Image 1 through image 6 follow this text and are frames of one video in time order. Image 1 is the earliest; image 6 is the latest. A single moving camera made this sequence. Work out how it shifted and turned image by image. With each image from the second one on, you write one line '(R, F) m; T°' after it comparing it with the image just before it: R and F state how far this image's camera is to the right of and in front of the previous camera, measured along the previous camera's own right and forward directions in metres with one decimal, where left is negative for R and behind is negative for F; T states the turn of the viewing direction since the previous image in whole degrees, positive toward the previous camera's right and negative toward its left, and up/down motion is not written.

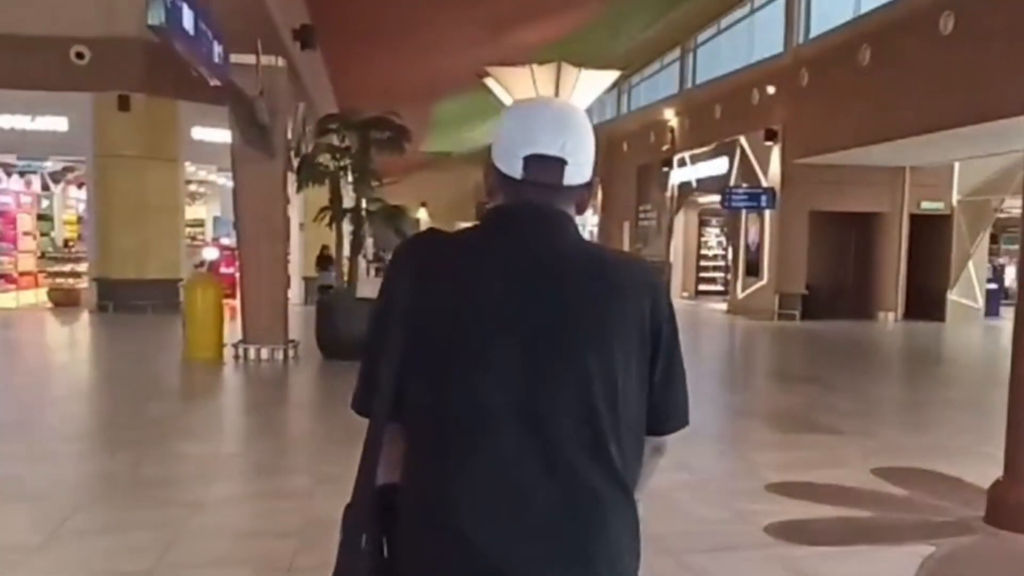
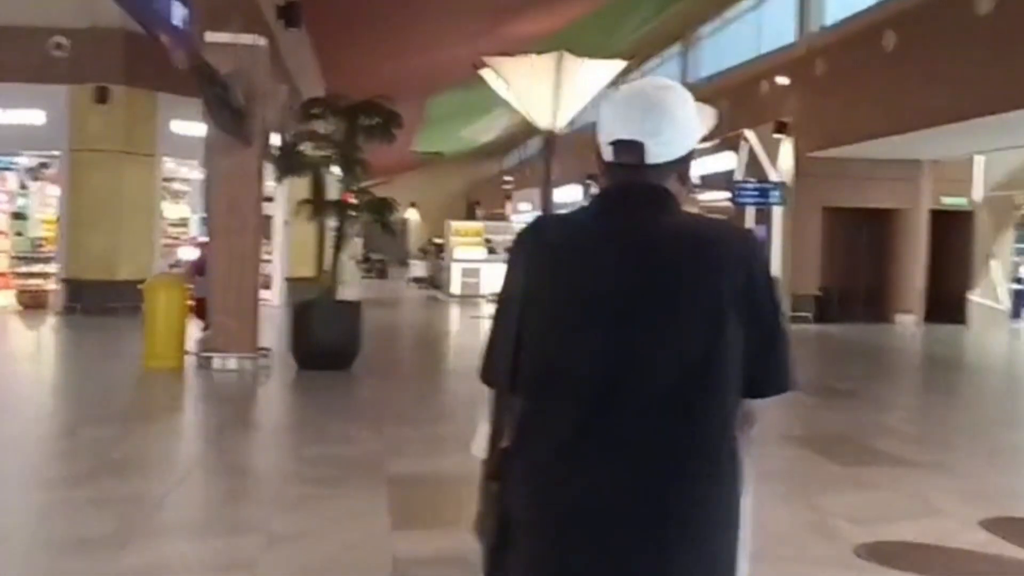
(-0.1, +0.7) m; 0°
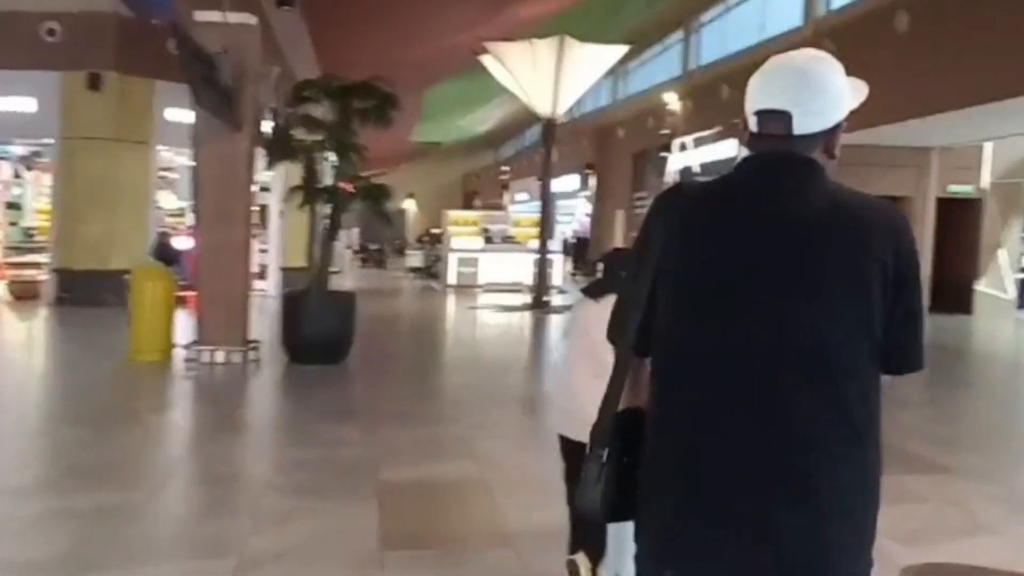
(0.0, +0.3) m; 0°
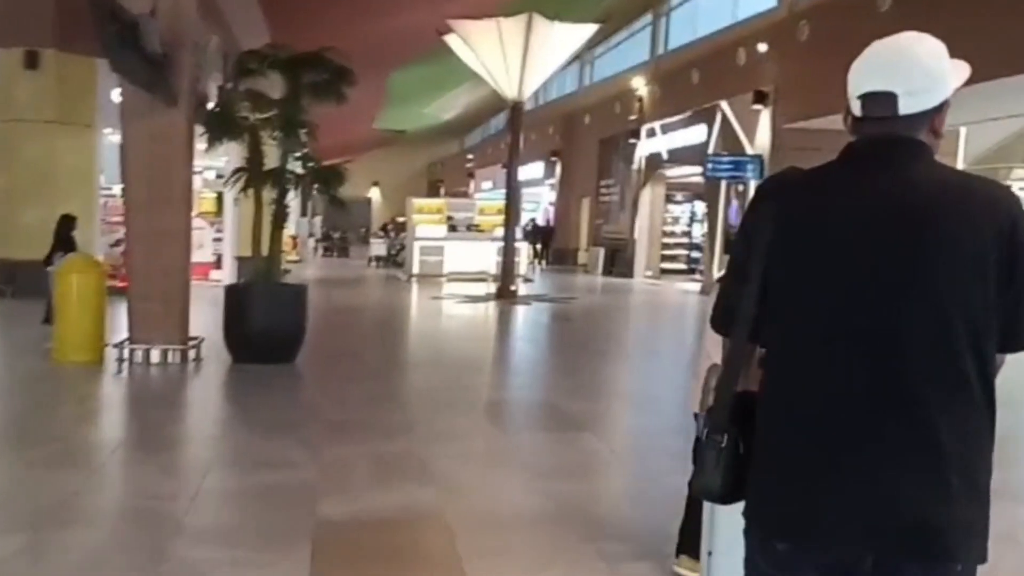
(0.0, +0.5) m; +2°
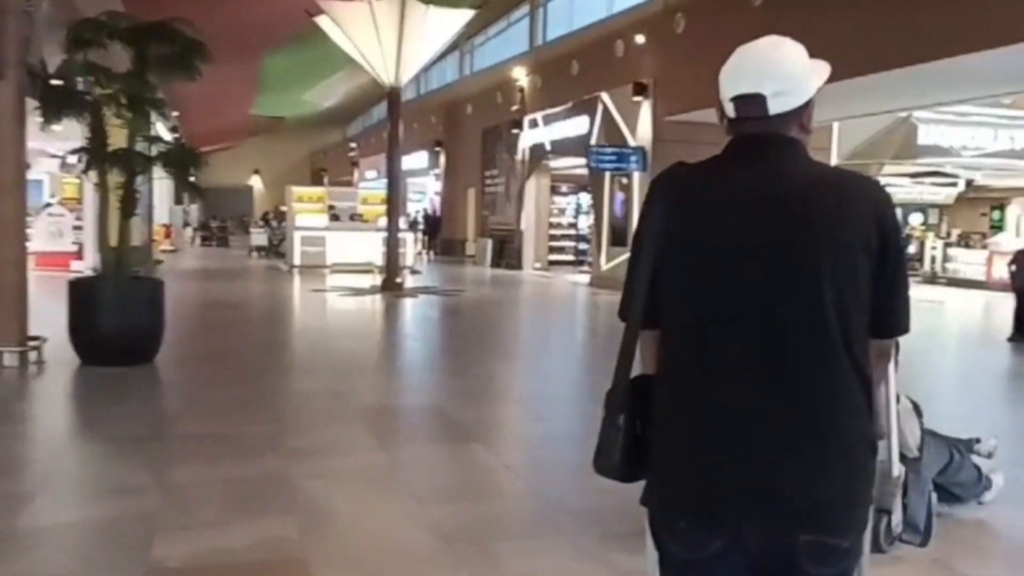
(0.0, +0.3) m; +7°
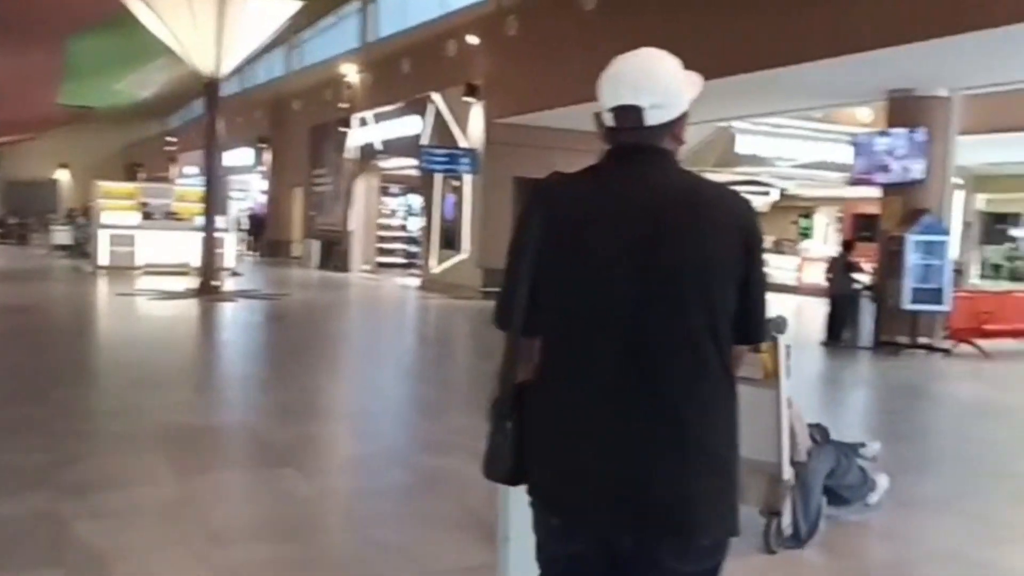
(0.0, +0.3) m; +10°
